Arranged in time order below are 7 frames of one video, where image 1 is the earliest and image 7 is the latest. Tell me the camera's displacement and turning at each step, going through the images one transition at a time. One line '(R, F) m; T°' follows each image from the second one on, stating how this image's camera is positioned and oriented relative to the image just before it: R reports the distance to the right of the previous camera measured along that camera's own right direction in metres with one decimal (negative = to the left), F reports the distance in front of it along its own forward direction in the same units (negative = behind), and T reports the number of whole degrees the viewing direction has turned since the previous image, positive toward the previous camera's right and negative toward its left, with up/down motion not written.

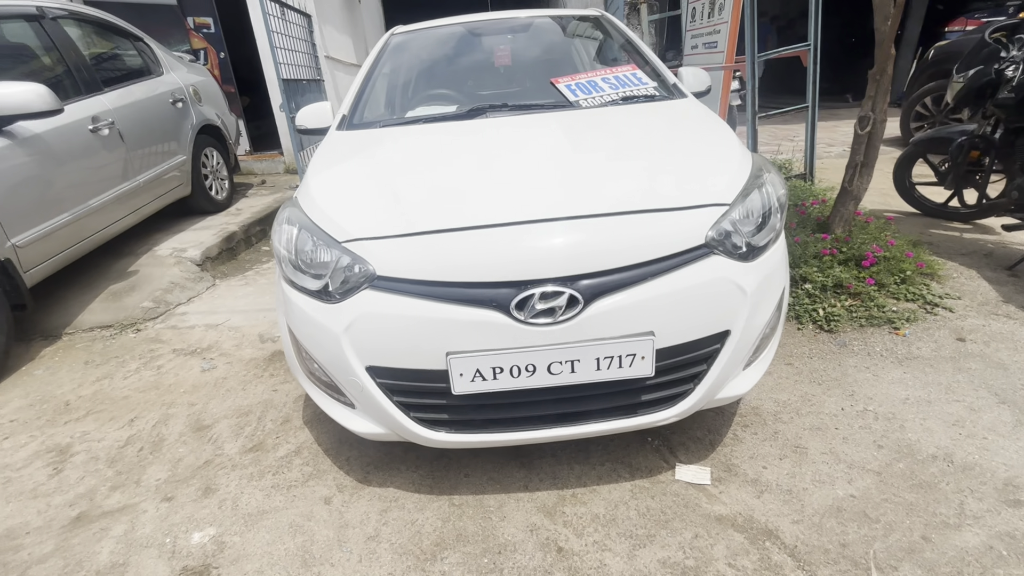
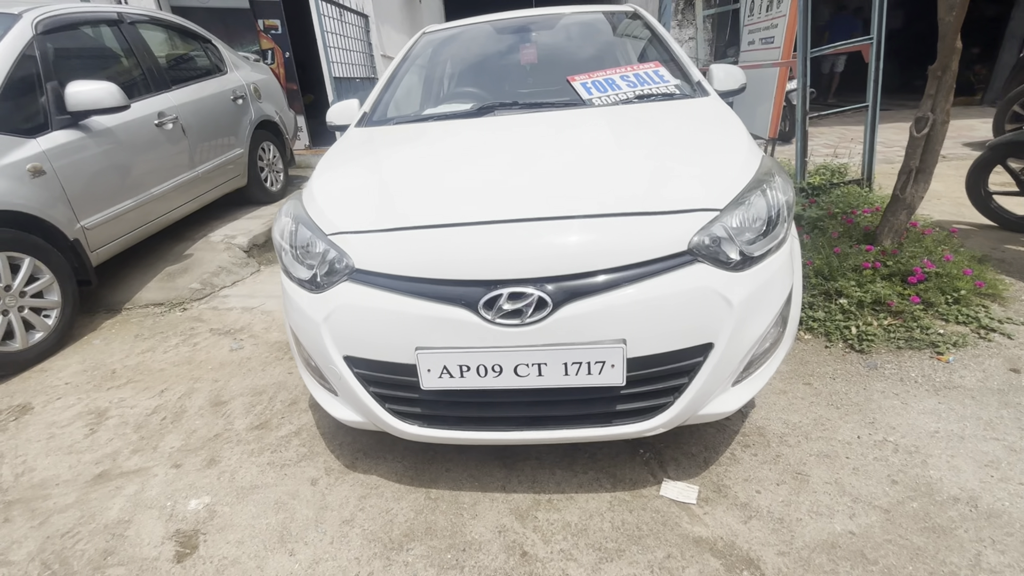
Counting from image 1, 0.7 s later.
(+0.3, 0.0) m; -7°
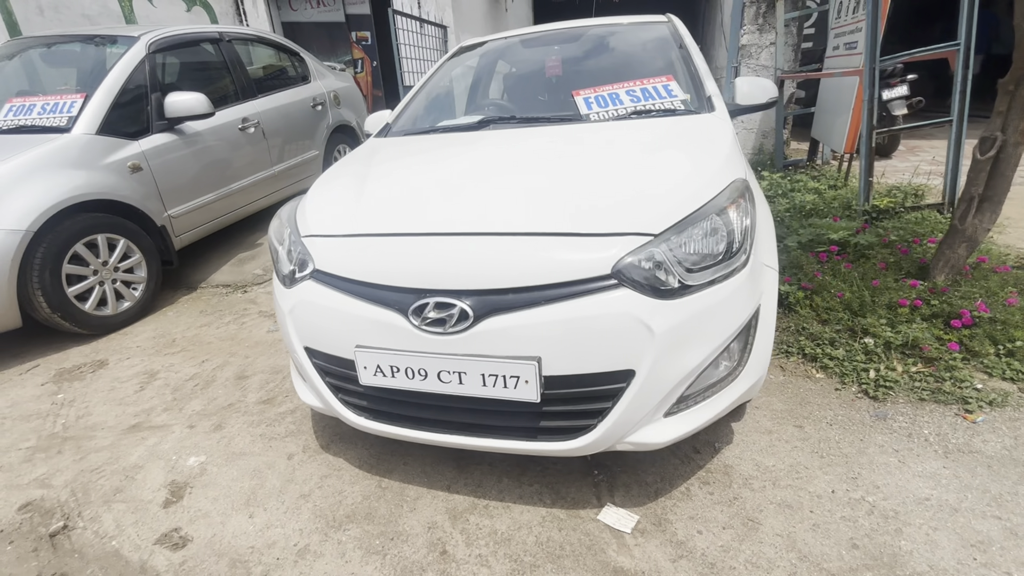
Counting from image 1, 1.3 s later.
(+0.5, 0.0) m; -10°
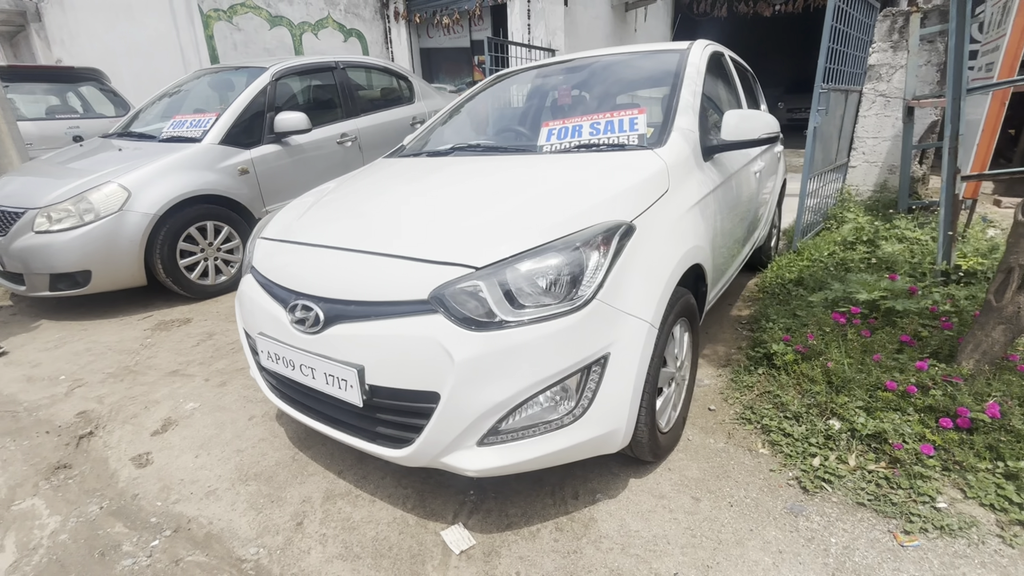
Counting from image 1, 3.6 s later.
(+1.0, 0.0) m; -17°
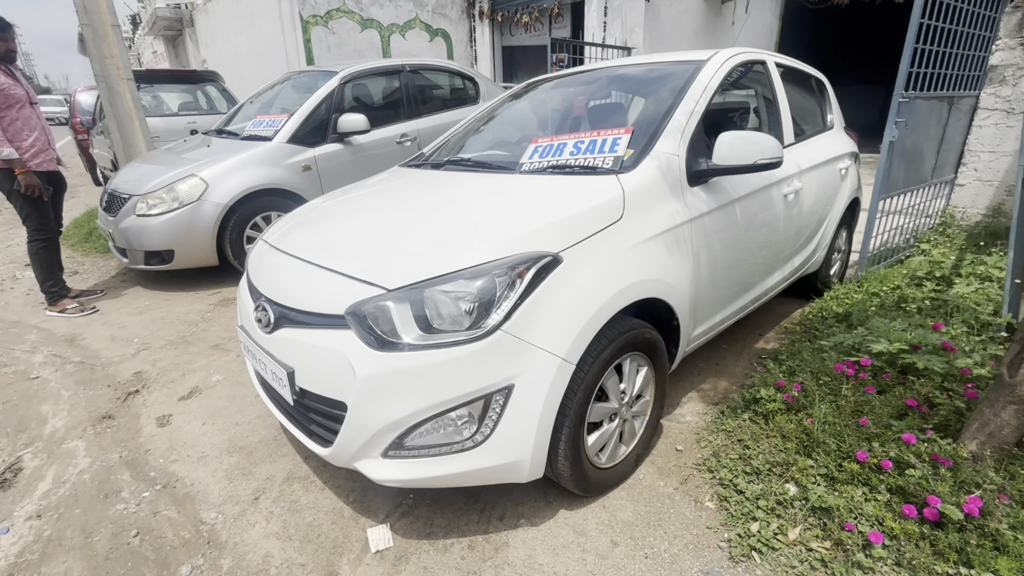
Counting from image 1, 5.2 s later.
(+0.6, 0.0) m; -11°
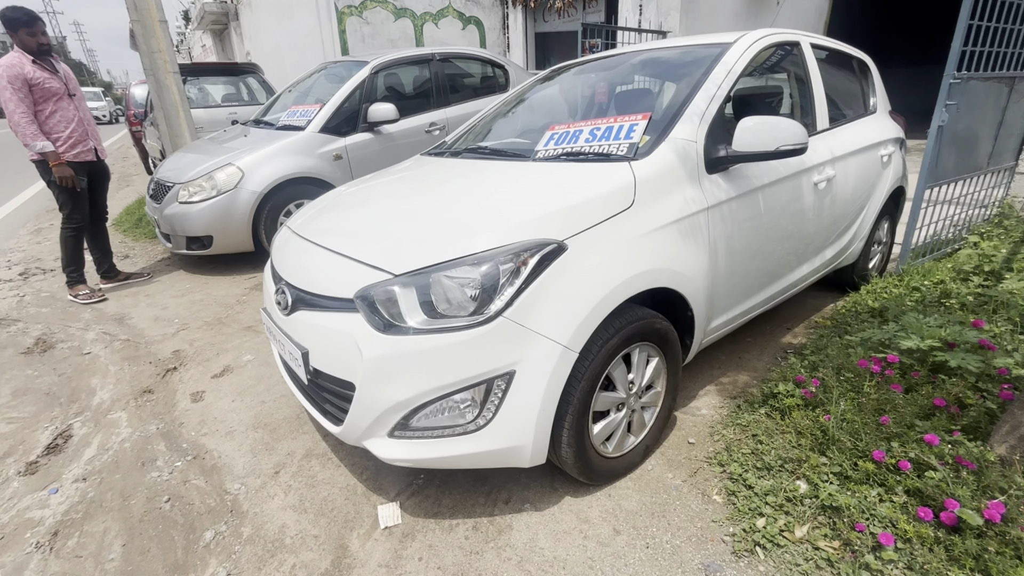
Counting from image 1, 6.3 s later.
(+0.1, 0.0) m; -4°
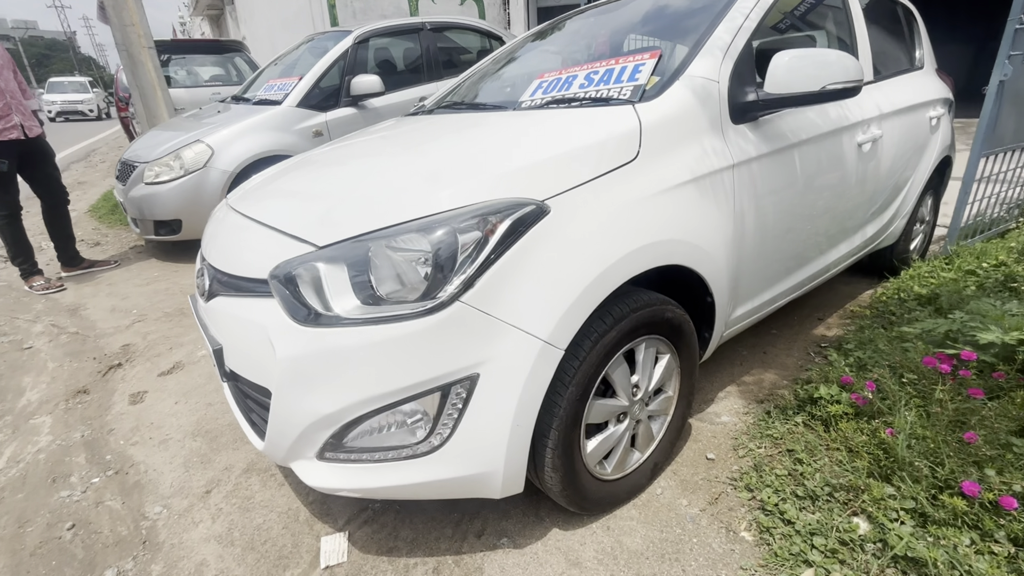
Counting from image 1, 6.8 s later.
(+0.1, +0.4) m; -1°
